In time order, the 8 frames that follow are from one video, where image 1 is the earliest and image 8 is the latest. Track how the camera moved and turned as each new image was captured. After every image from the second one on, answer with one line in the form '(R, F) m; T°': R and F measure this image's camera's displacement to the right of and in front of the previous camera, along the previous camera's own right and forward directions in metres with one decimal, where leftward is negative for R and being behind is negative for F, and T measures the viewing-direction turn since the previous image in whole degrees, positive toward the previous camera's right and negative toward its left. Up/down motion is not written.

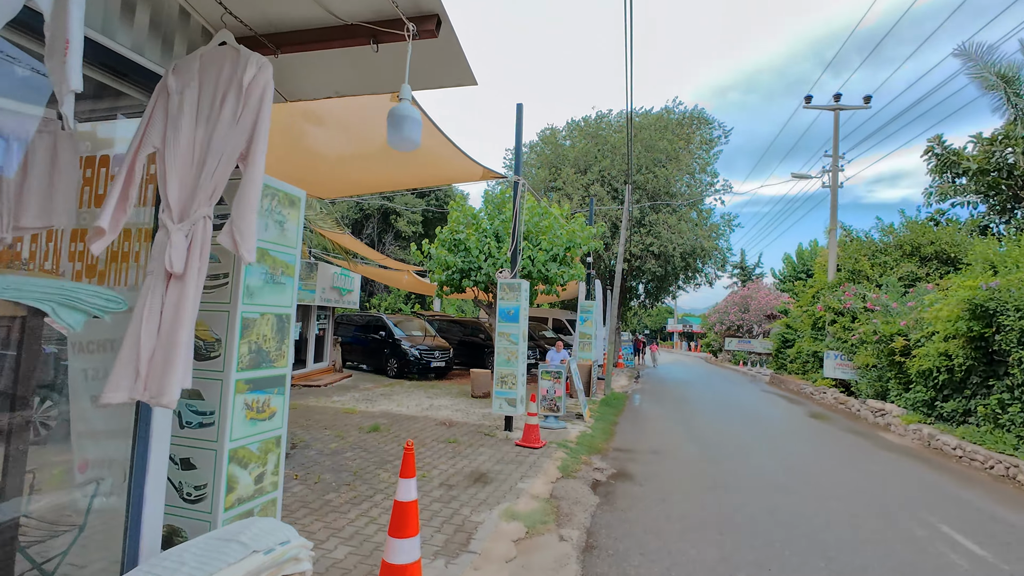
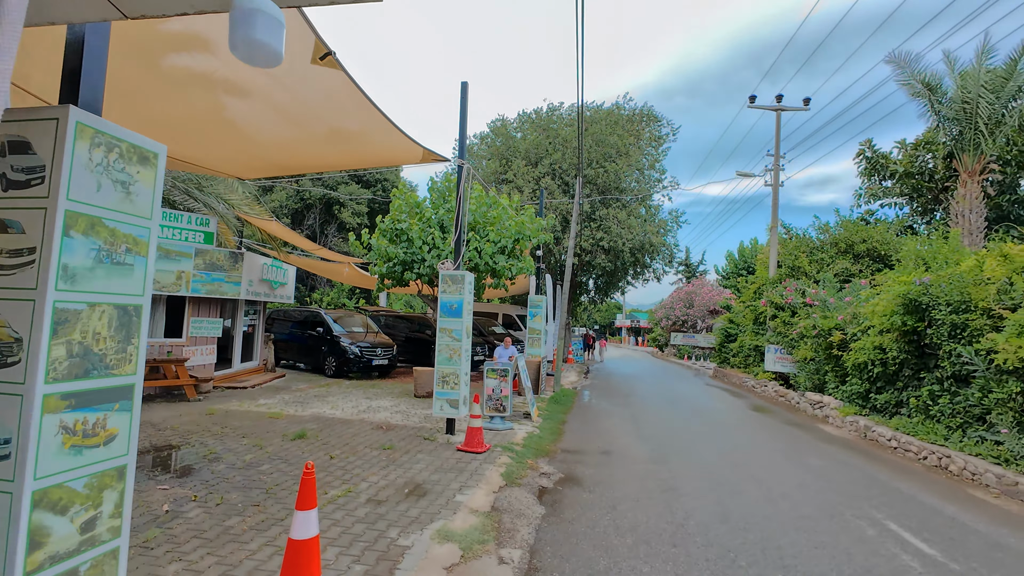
(+0.1, +0.6) m; +6°
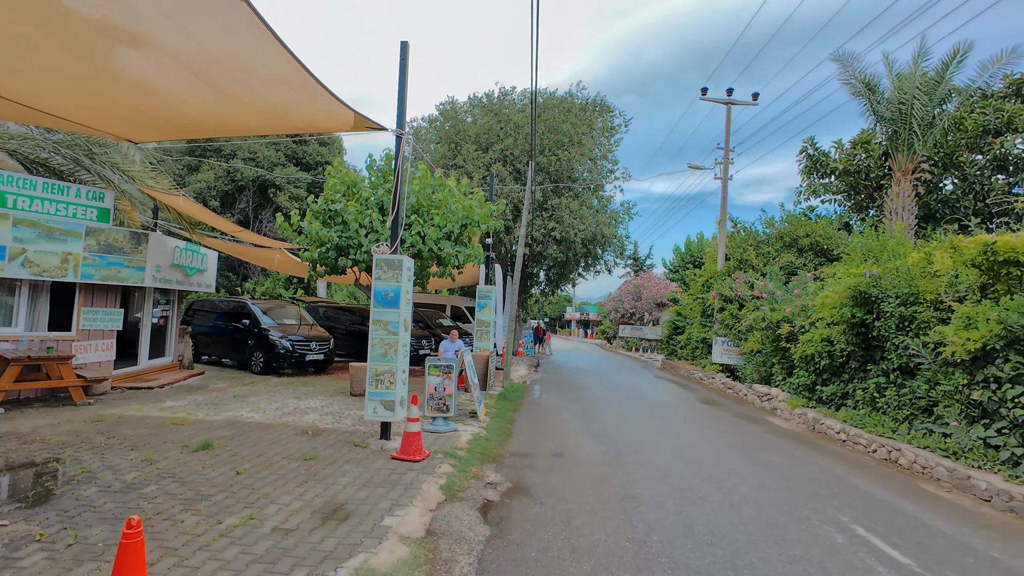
(+0.1, +0.8) m; +6°
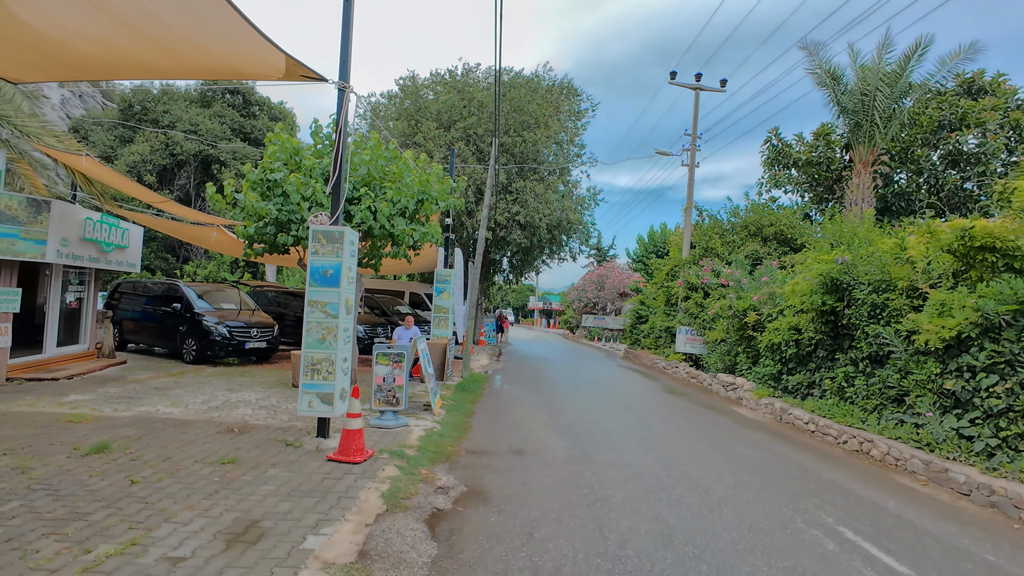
(+0.1, +0.7) m; +4°
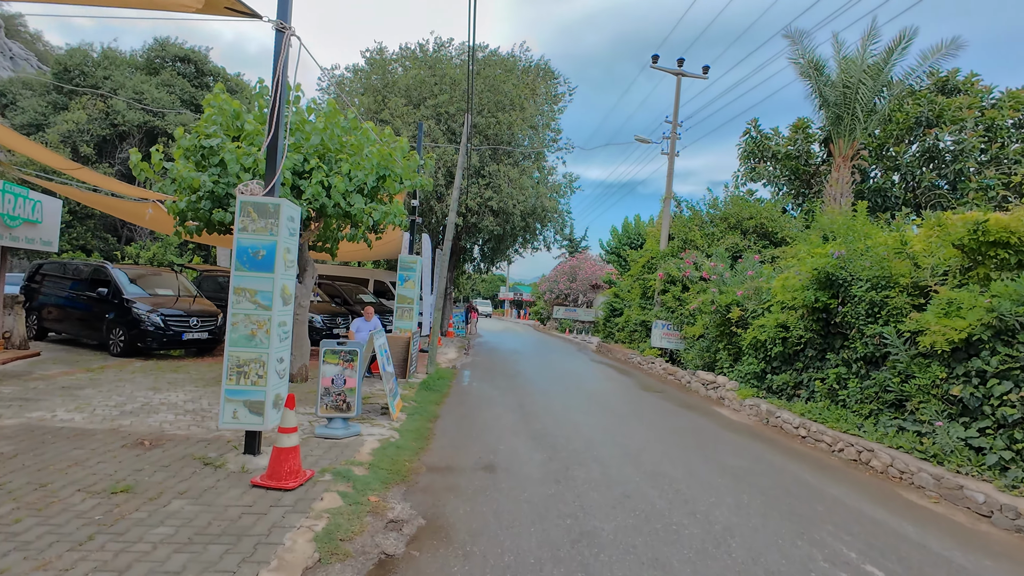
(0.0, +0.9) m; +4°
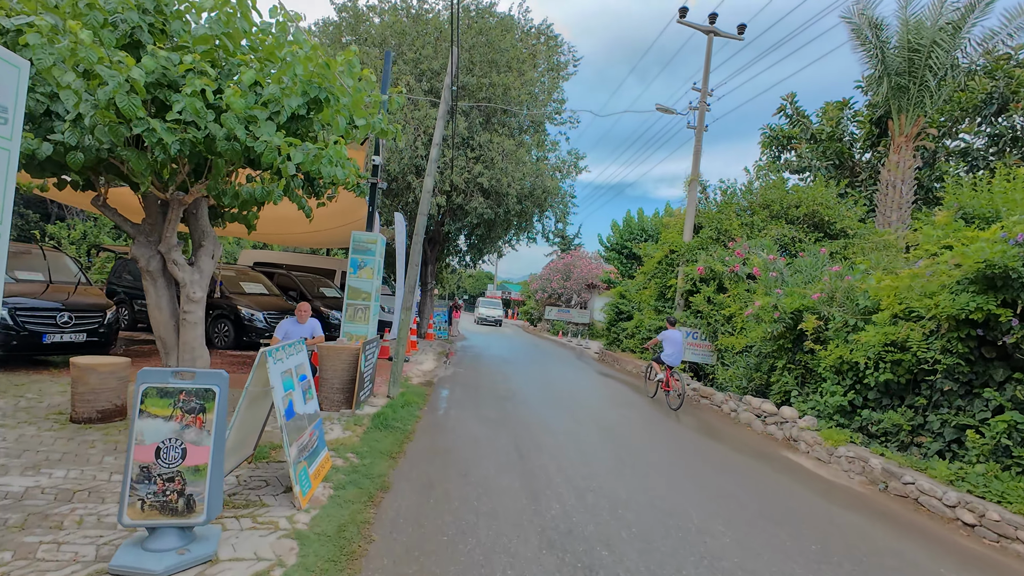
(-0.2, +3.1) m; +2°
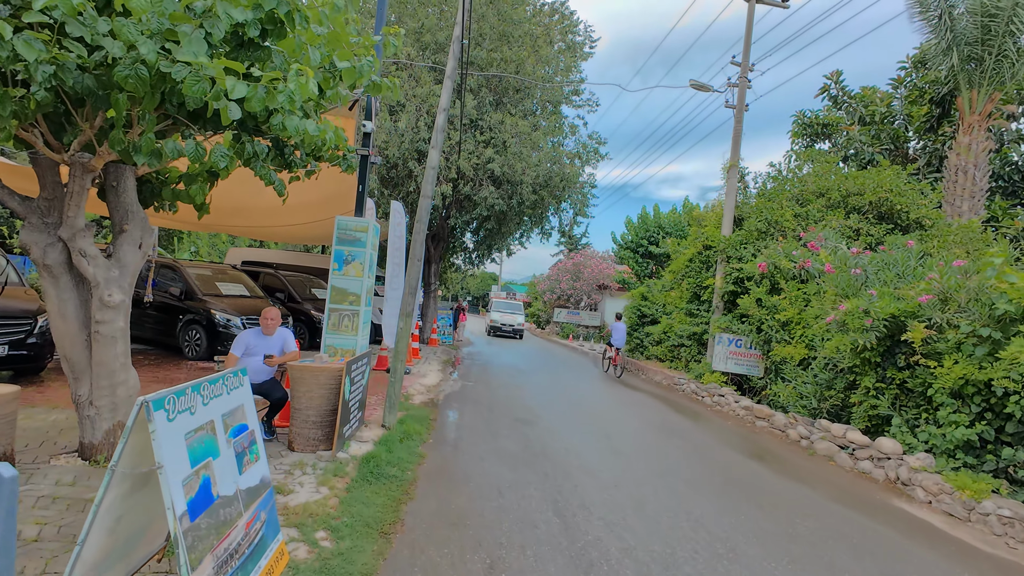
(-0.3, +1.7) m; 0°
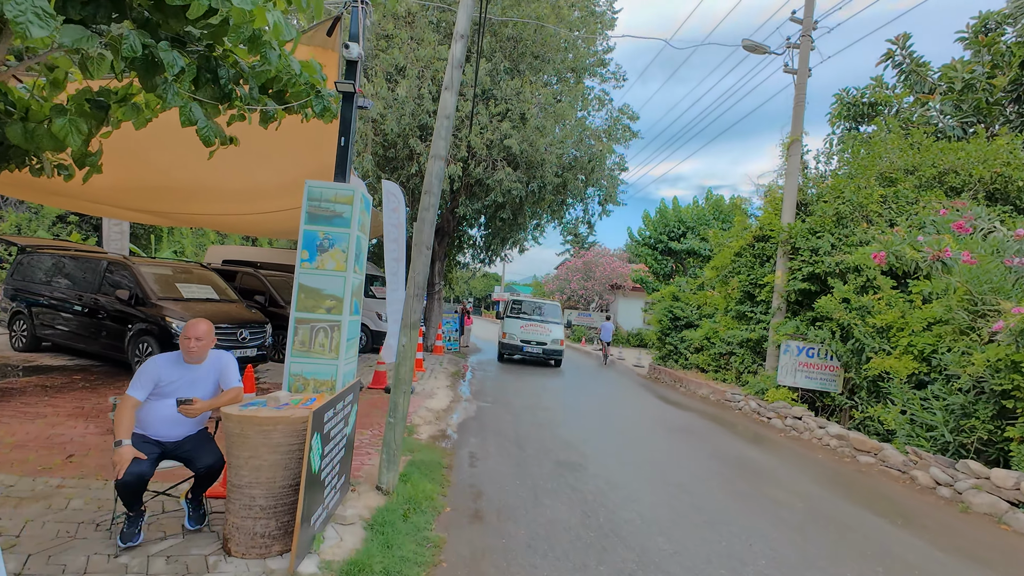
(-0.5, +2.0) m; 0°
